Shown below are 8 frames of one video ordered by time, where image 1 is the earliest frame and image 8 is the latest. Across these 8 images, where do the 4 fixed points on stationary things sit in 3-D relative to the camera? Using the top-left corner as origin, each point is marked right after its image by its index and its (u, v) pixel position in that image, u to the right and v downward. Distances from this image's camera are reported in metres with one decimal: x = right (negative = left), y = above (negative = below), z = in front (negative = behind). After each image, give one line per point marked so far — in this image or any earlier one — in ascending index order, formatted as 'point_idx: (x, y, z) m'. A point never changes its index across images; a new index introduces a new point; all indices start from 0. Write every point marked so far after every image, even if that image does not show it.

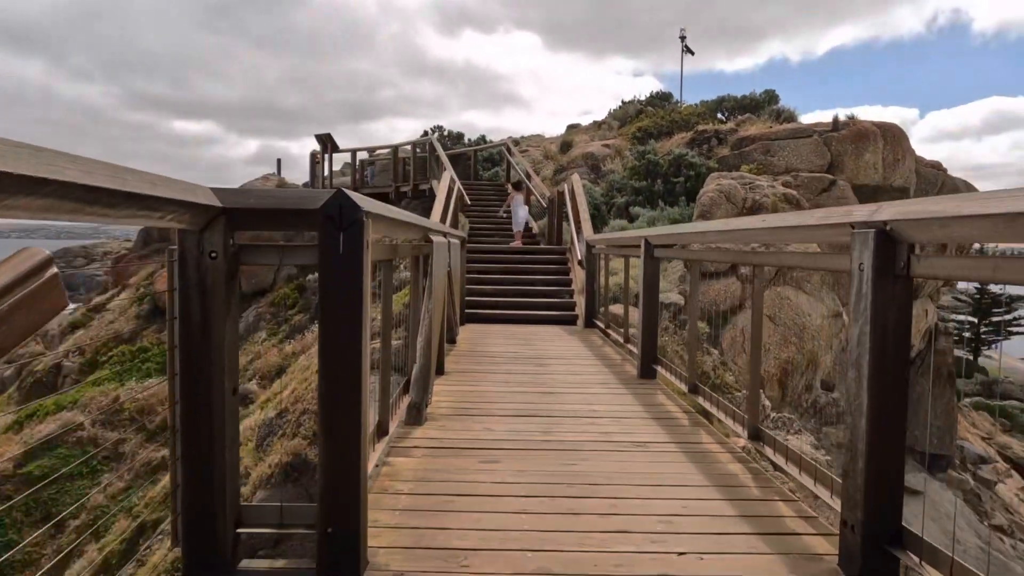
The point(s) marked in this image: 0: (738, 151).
0: (+4.7, +2.9, +14.6) m
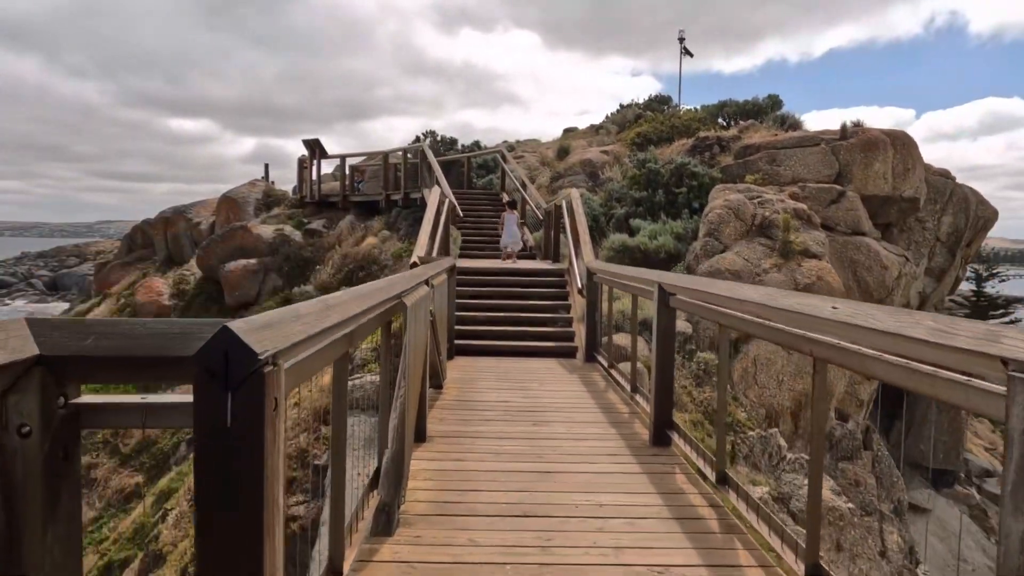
0: (+4.6, +2.6, +14.0) m
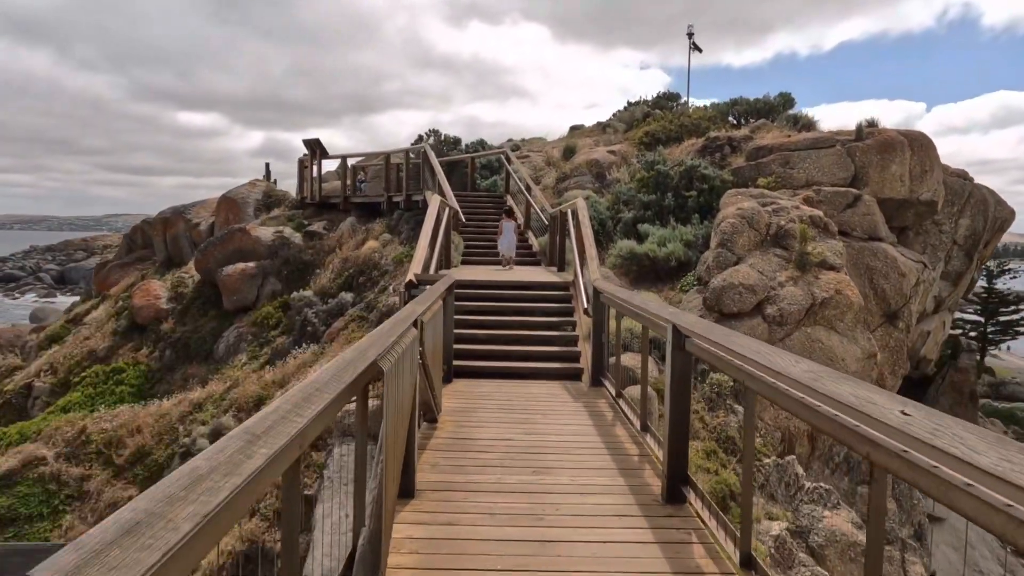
0: (+4.7, +2.5, +13.6) m
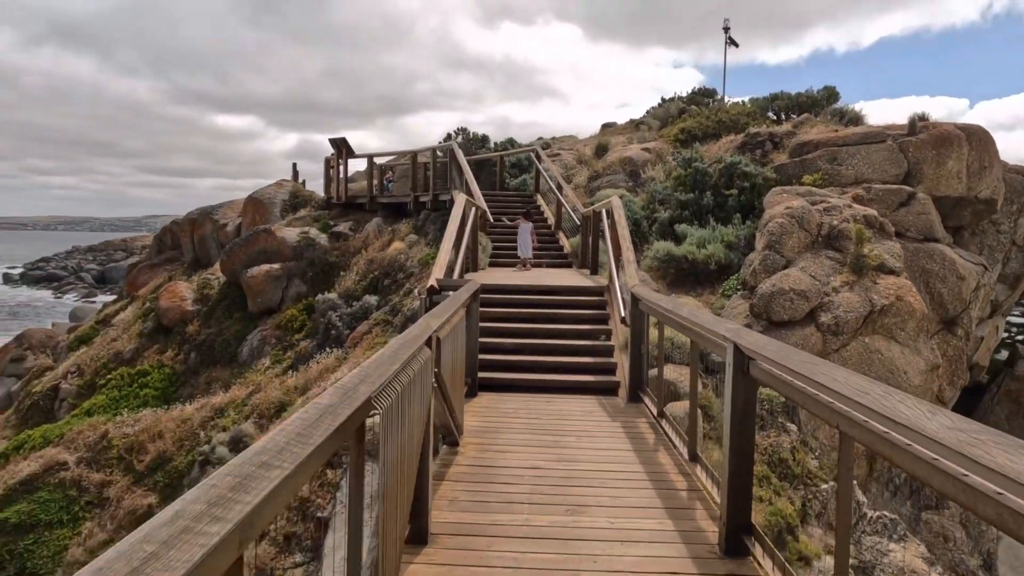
0: (+5.3, +2.4, +12.9) m
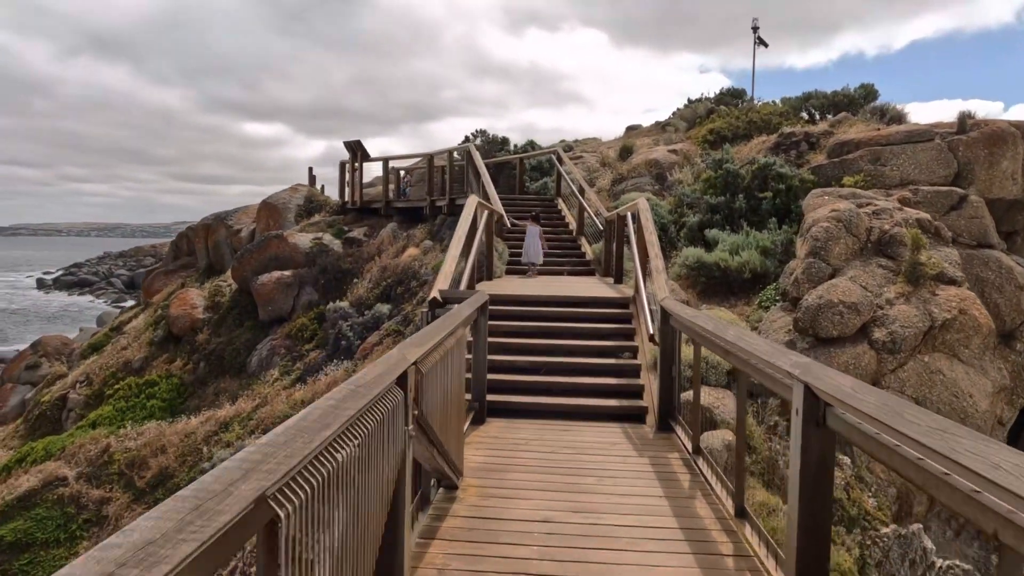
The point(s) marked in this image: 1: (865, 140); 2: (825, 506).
0: (+5.6, +2.2, +12.1) m
1: (+6.1, +2.6, +12.0) m
2: (+1.0, -0.6, +2.1) m
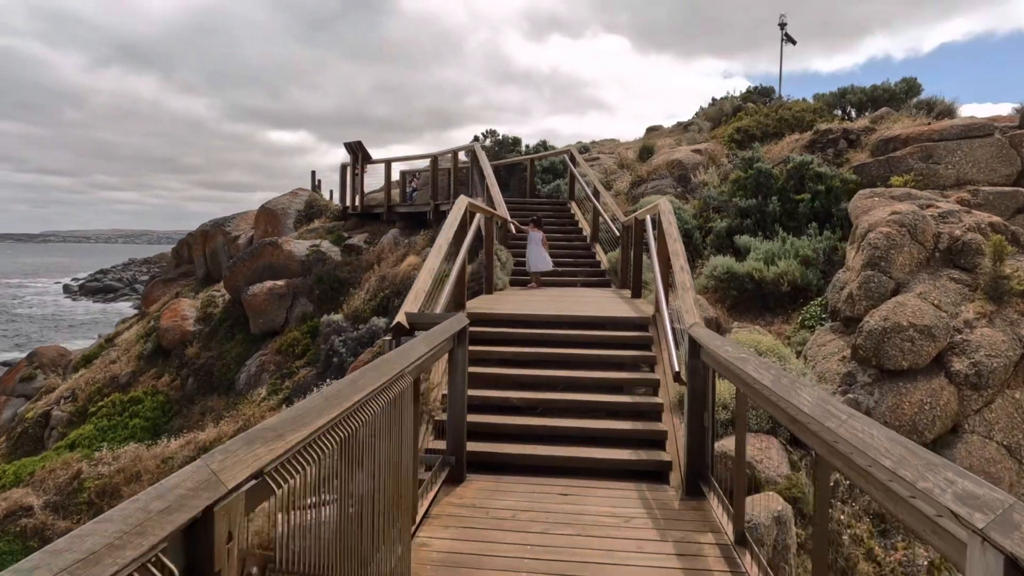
0: (+5.8, +2.0, +10.8) m
1: (+6.2, +2.4, +10.8) m
2: (+0.8, -0.7, +1.0) m
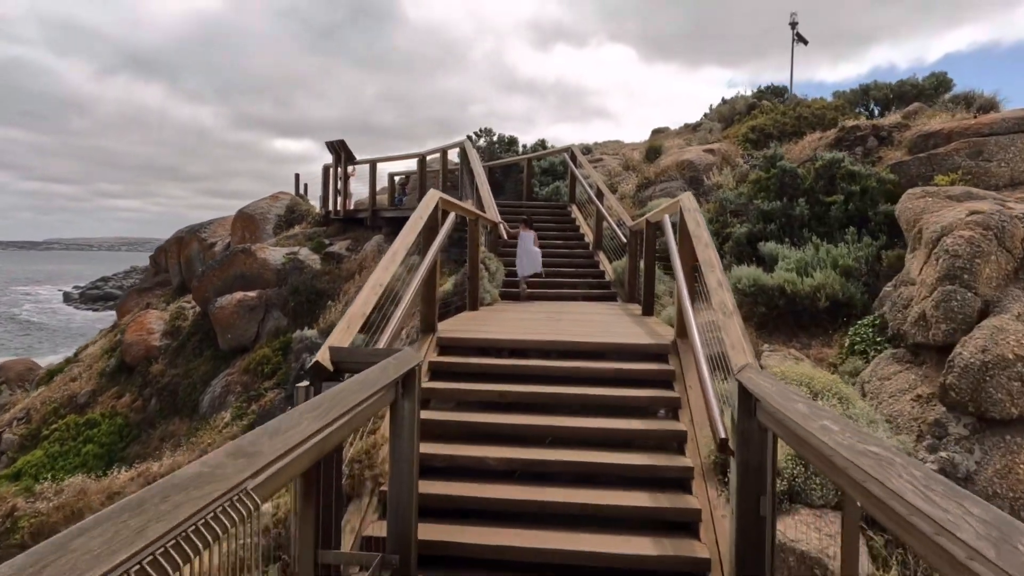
0: (+5.7, +1.8, +9.6) m
1: (+6.1, +2.2, +9.6) m
2: (+0.7, -0.8, -0.2) m
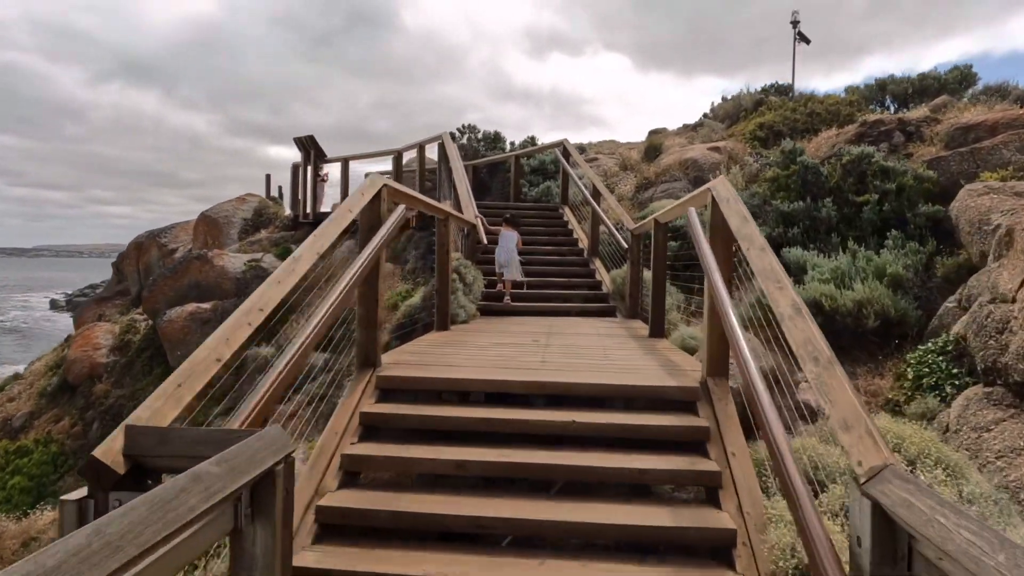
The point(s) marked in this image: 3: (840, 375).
0: (+5.5, +1.7, +8.5) m
1: (+5.9, +2.0, +8.4) m
2: (+0.6, -0.8, -1.4) m
3: (+0.9, -0.3, +1.9) m
